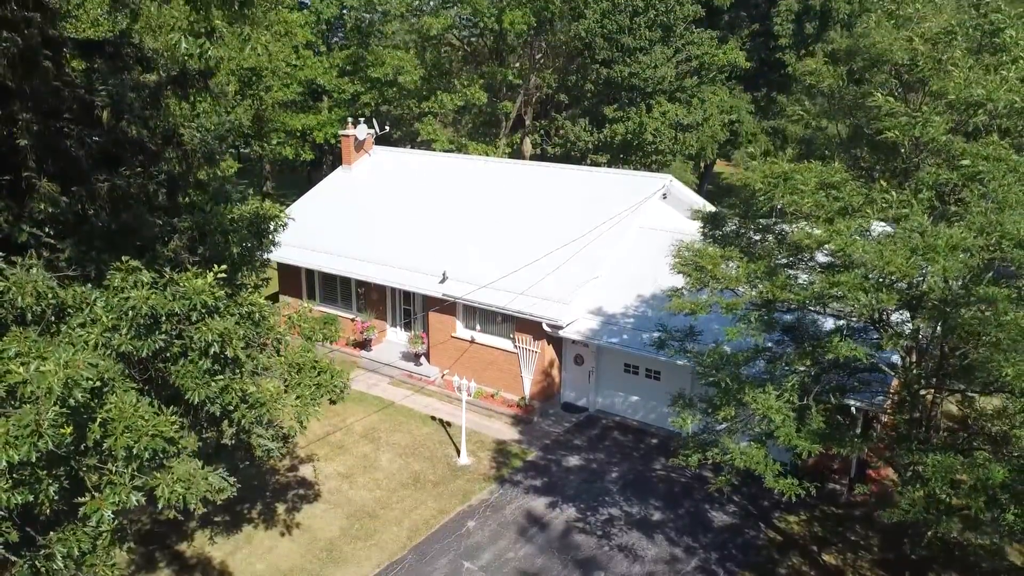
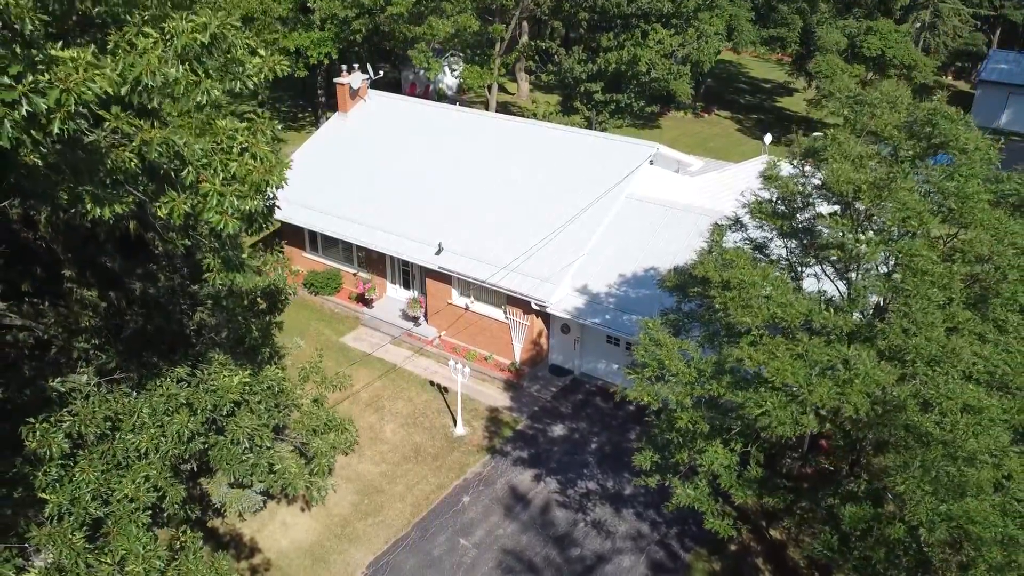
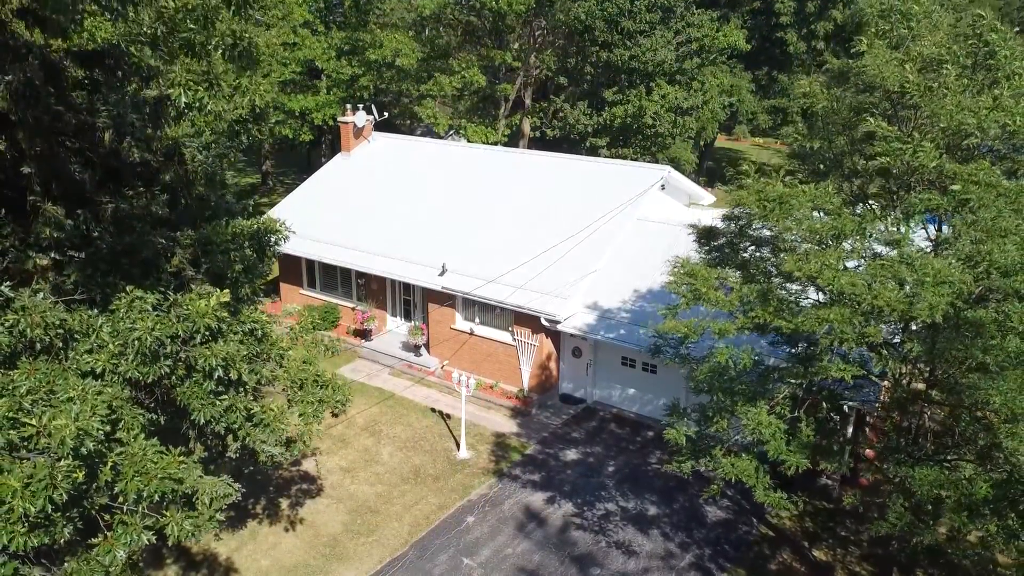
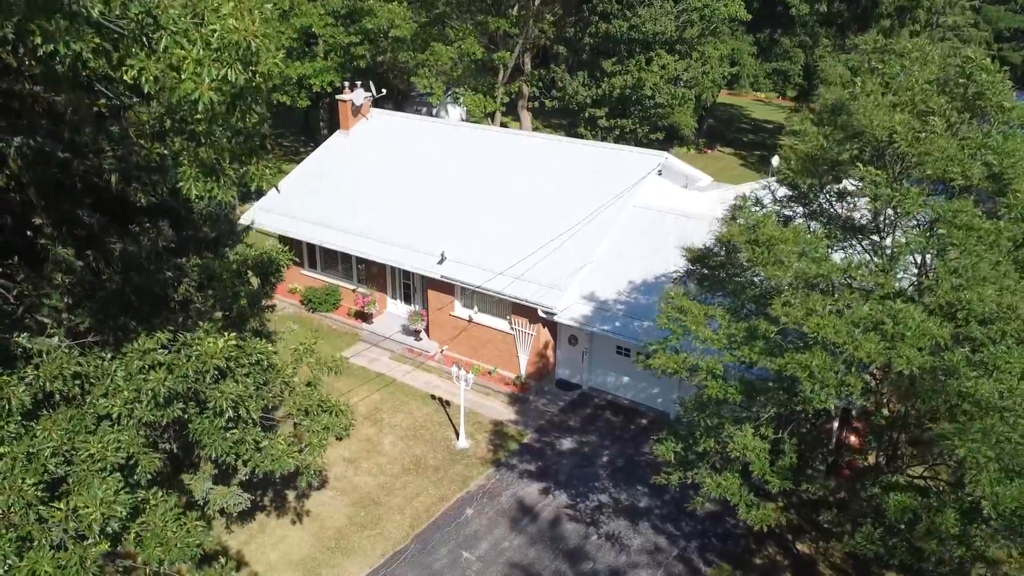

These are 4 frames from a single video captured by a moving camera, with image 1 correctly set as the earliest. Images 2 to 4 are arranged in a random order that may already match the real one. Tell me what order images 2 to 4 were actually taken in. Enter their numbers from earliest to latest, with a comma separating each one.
3, 4, 2
